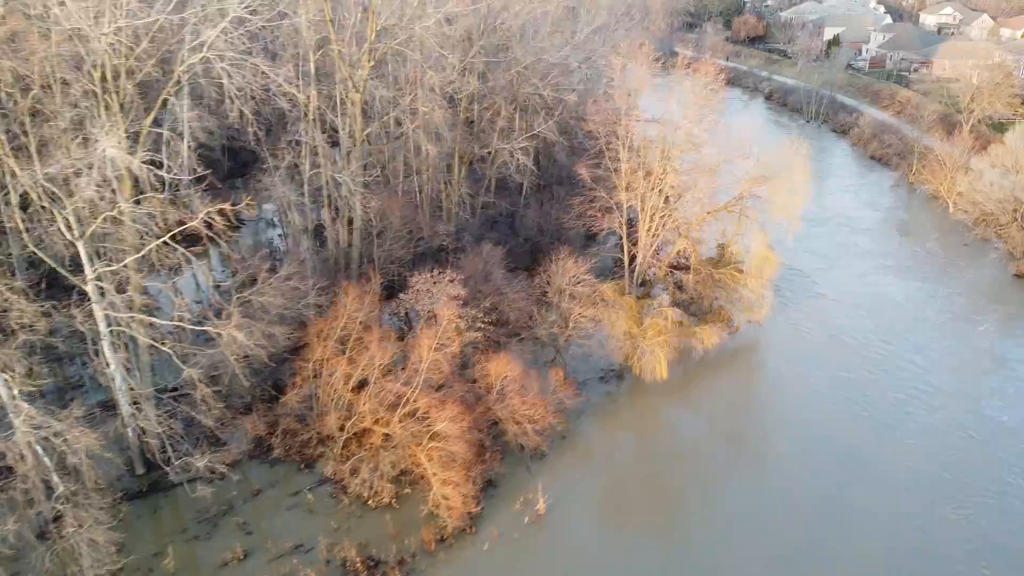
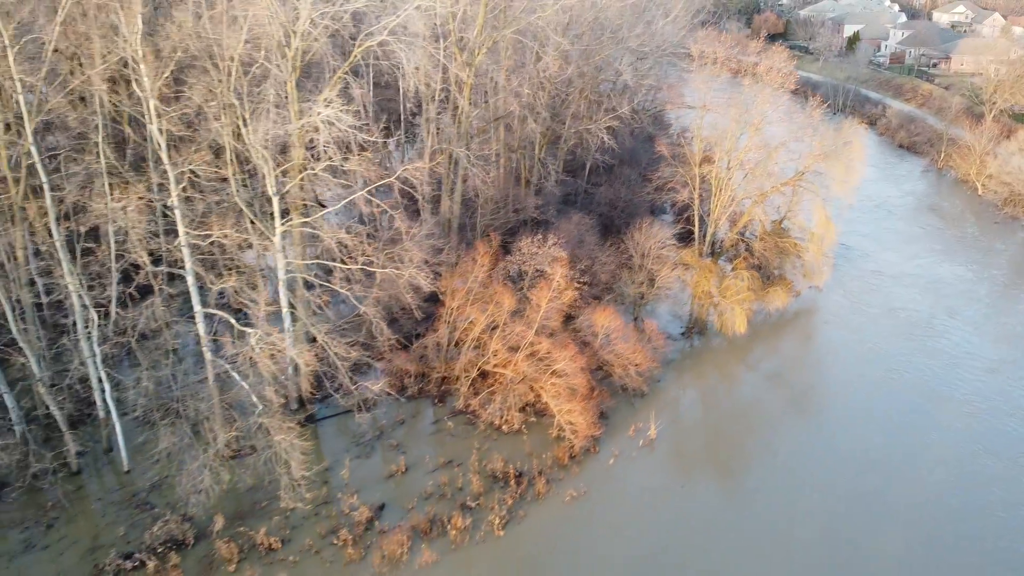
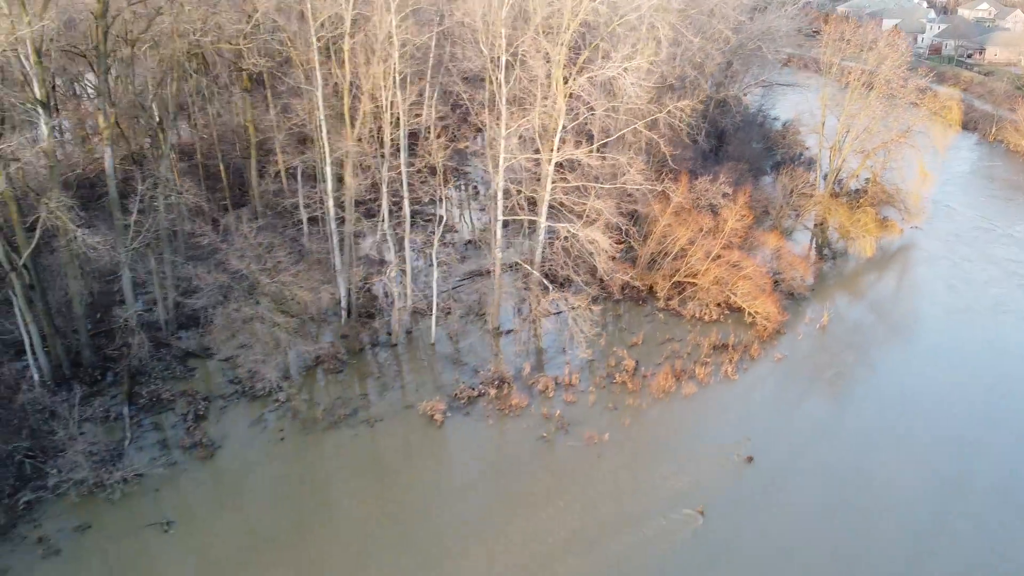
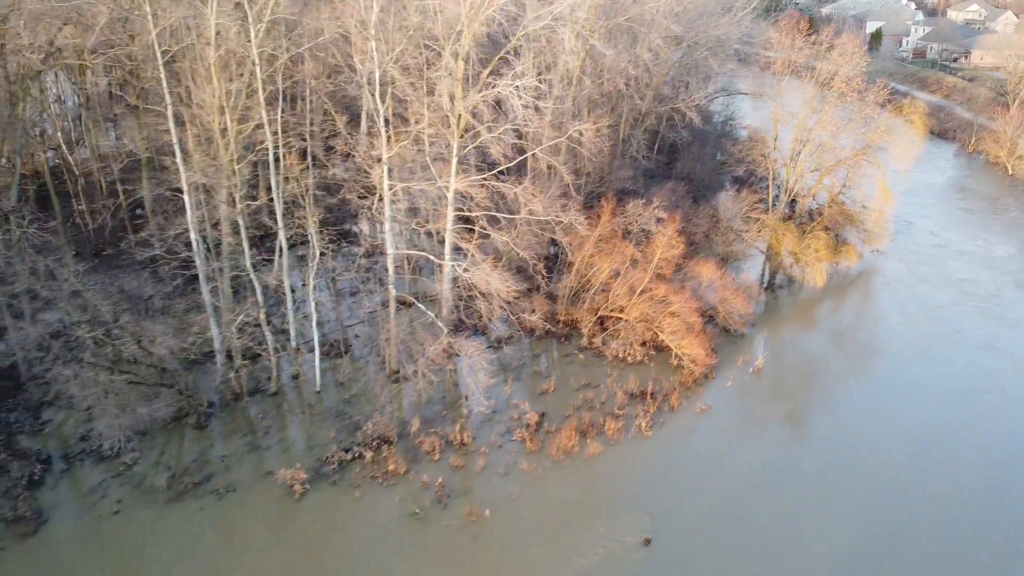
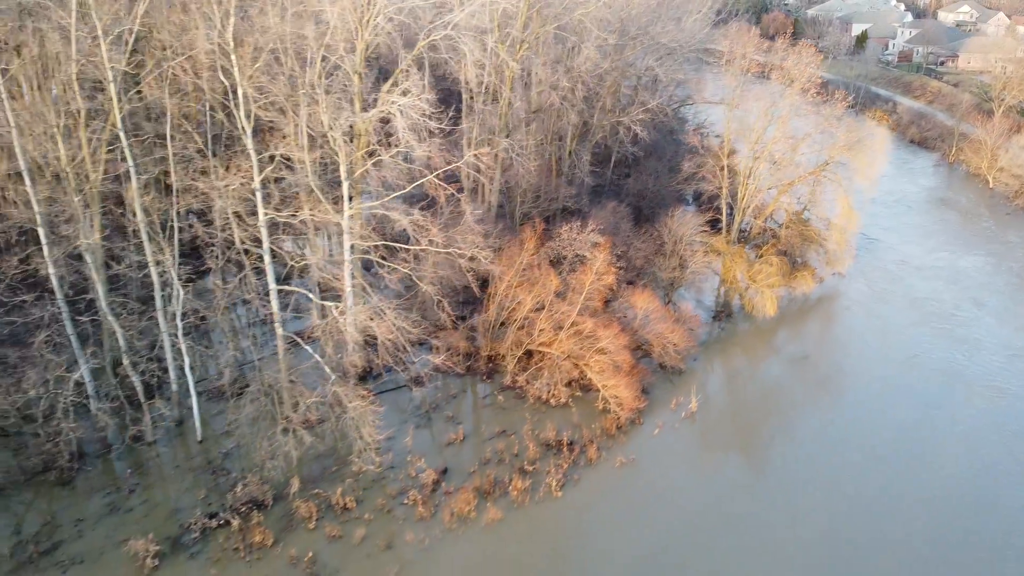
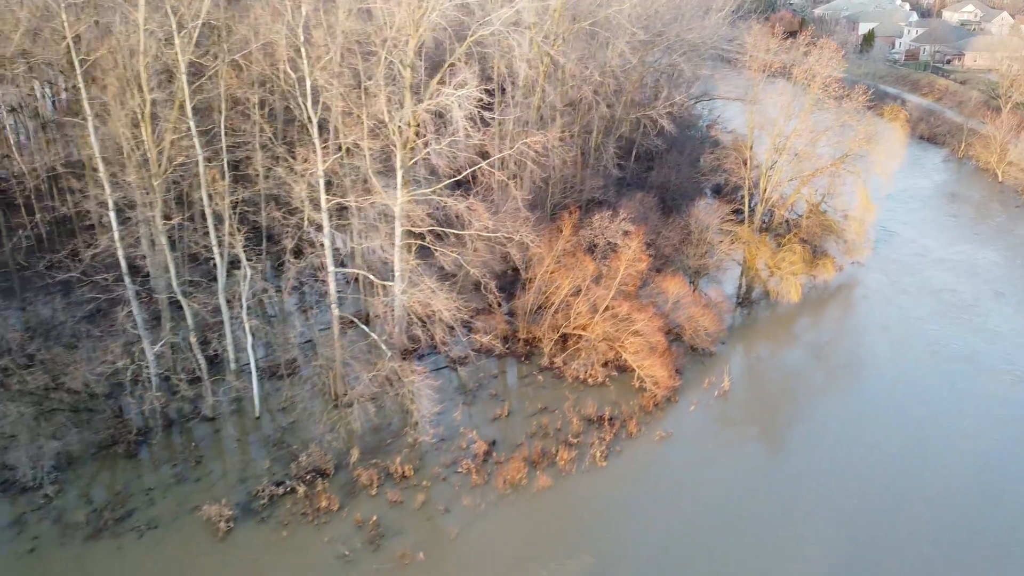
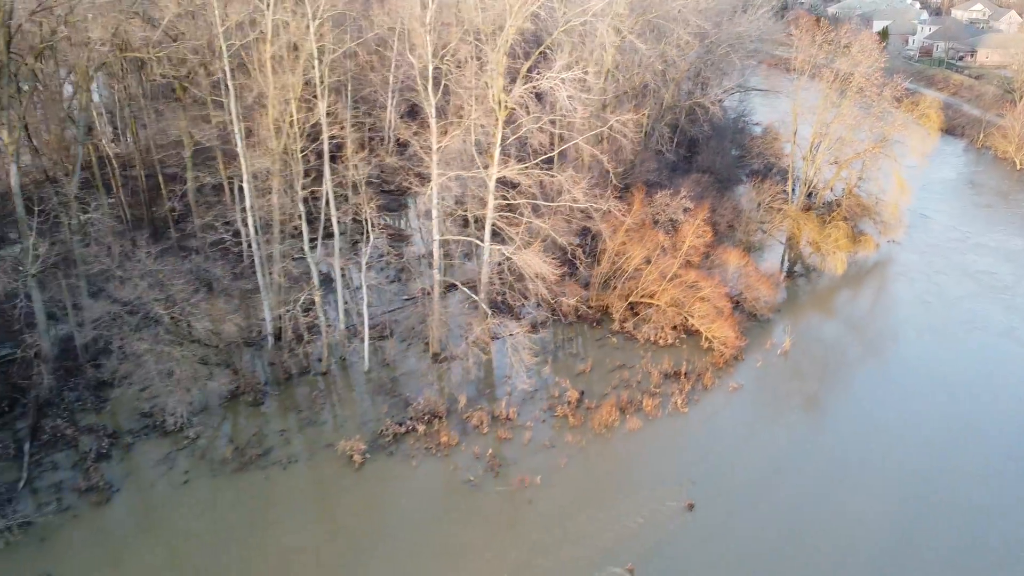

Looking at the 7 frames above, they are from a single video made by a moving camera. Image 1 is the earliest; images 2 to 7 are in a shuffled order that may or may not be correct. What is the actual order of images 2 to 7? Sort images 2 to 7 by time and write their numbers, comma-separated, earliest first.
2, 5, 6, 4, 7, 3
